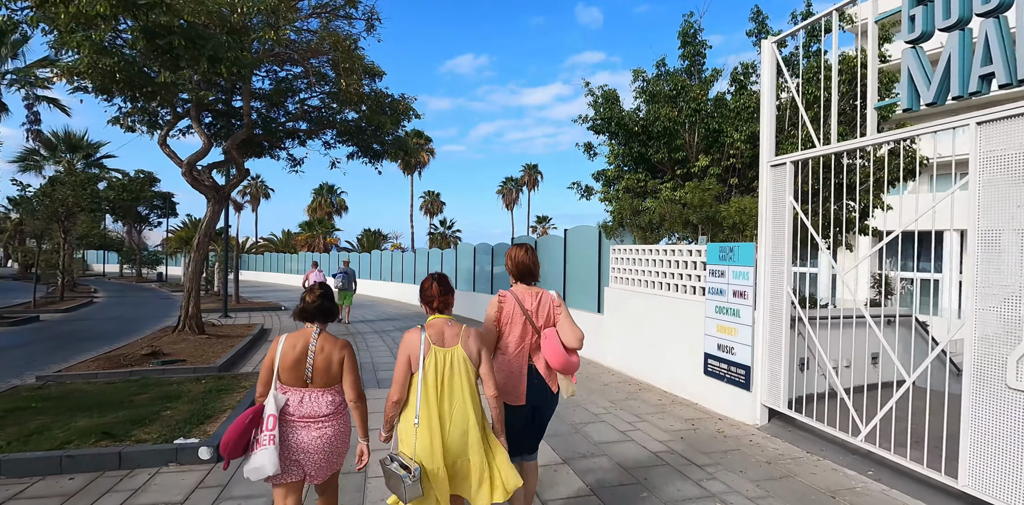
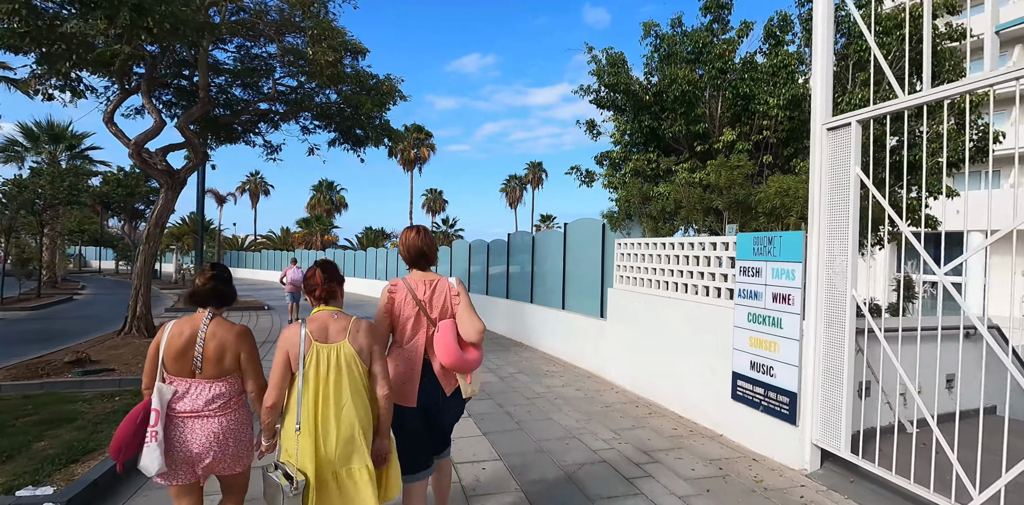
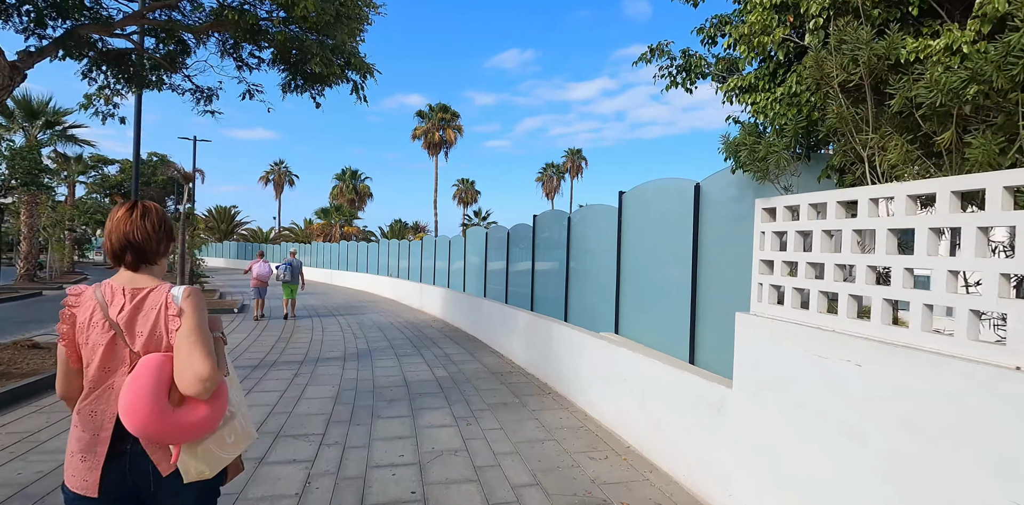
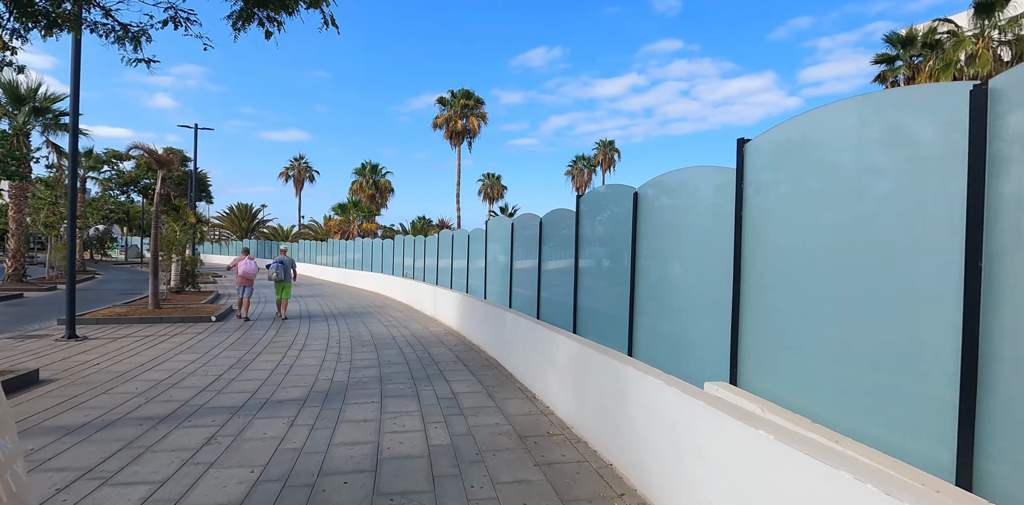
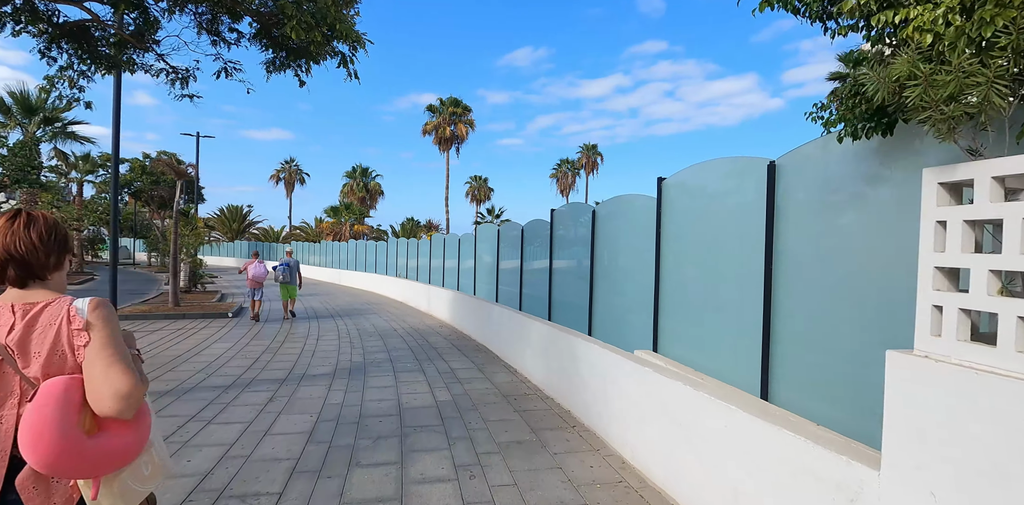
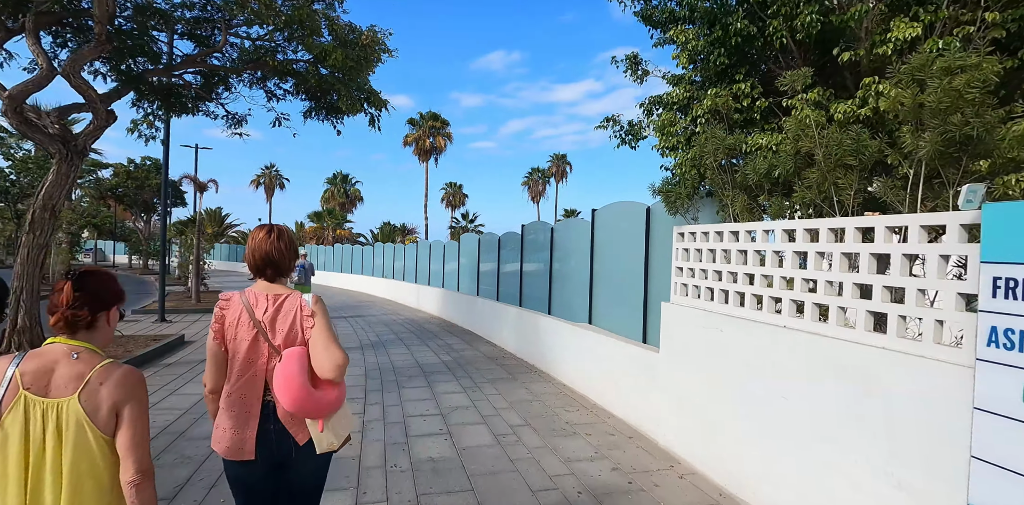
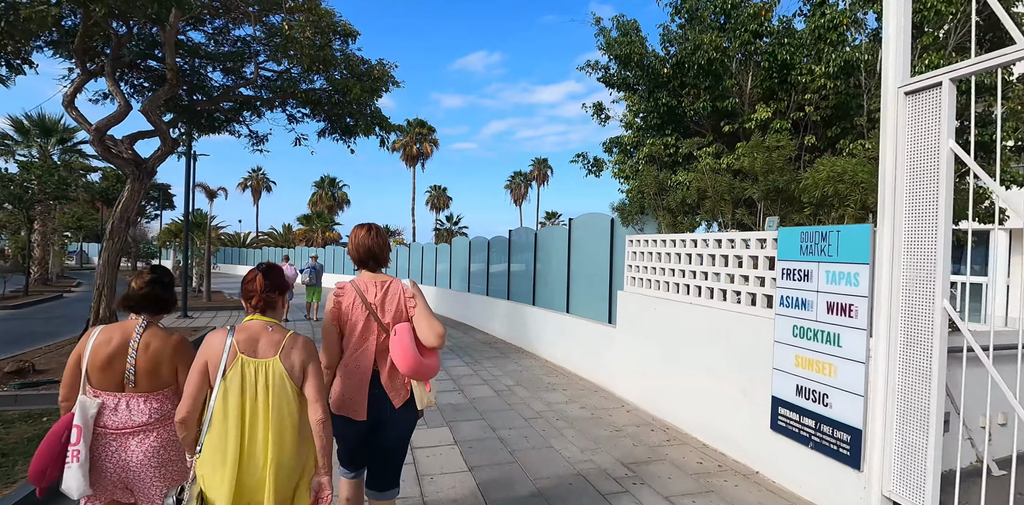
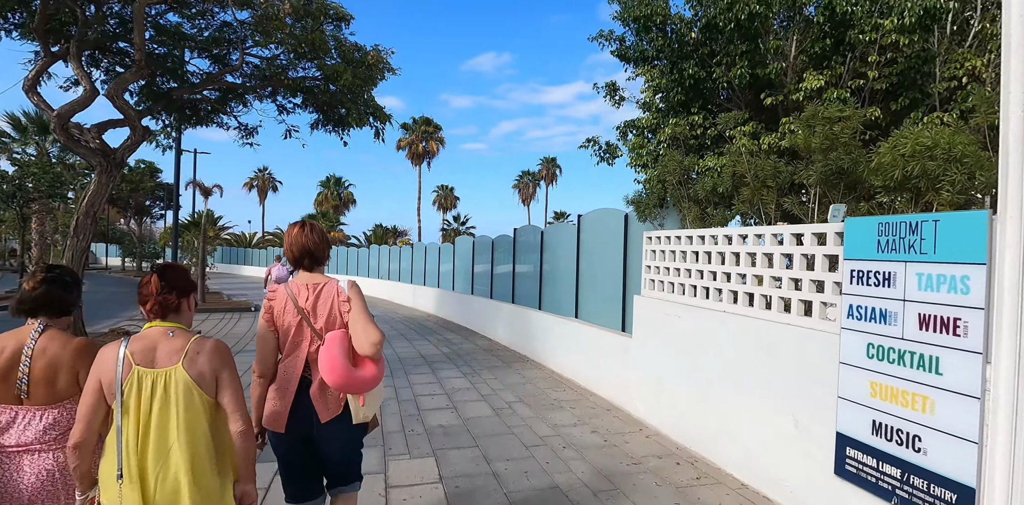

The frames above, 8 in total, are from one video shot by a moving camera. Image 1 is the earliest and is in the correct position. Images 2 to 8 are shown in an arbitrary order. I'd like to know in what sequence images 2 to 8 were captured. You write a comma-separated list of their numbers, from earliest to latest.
2, 7, 8, 6, 3, 5, 4
